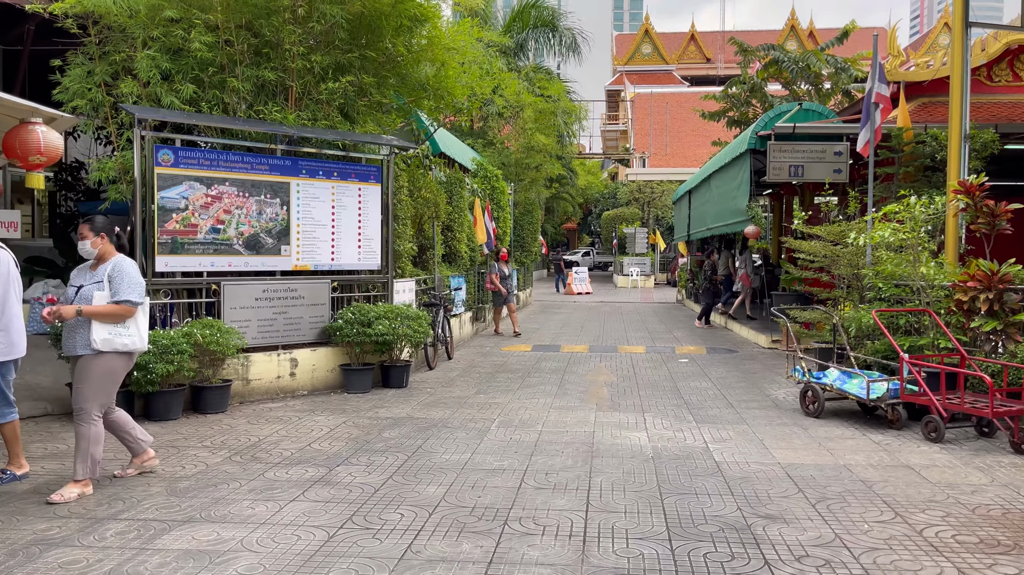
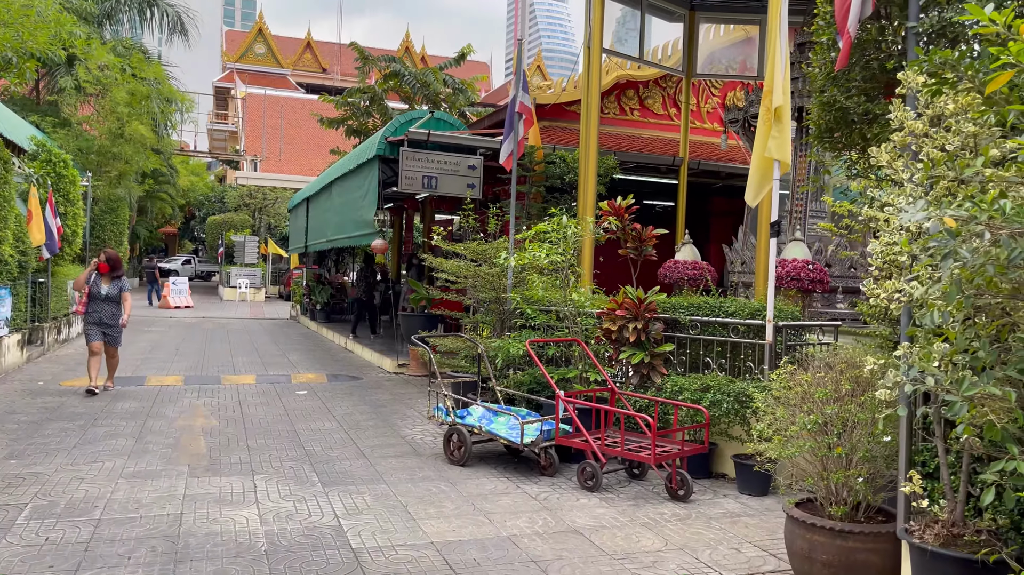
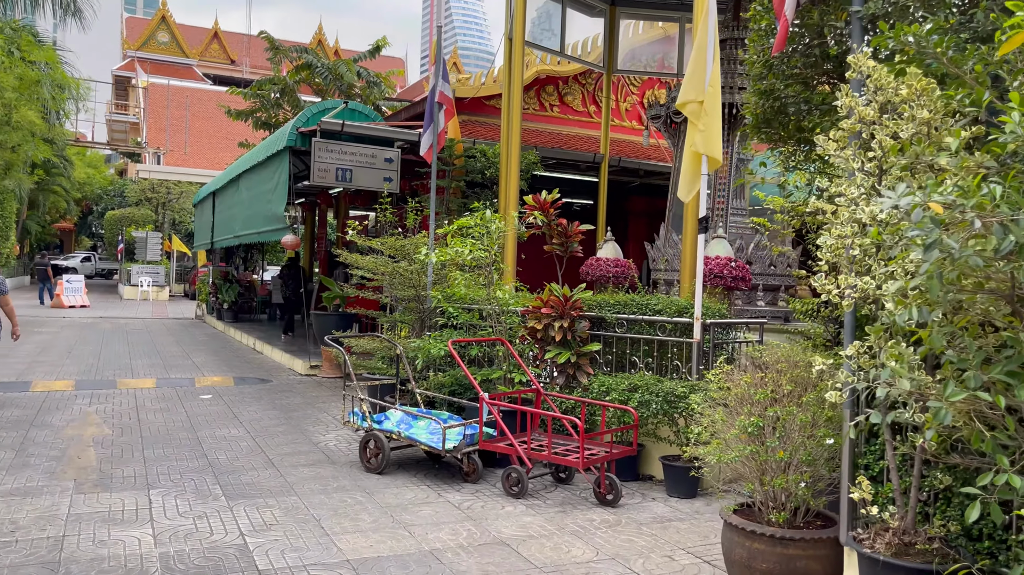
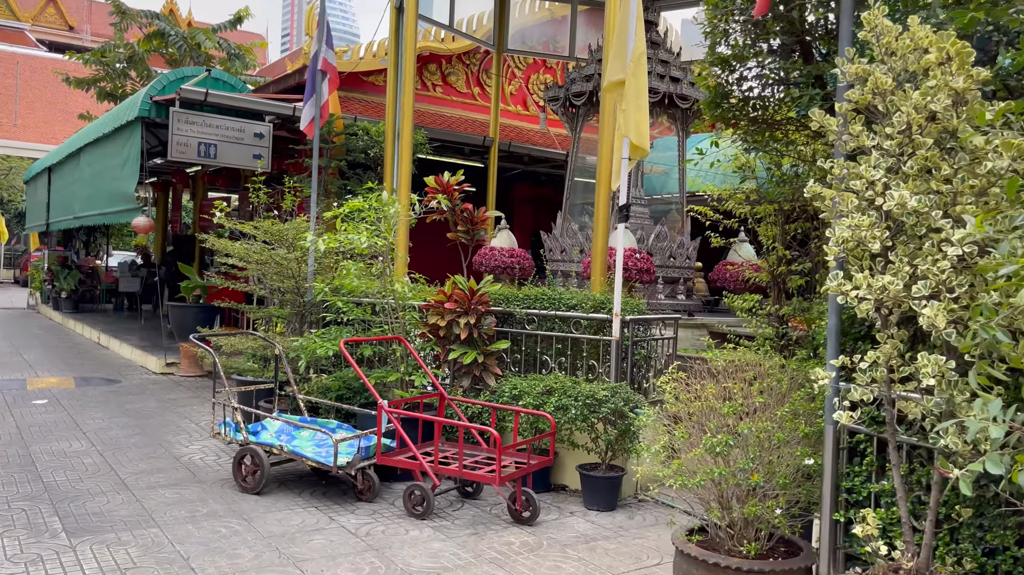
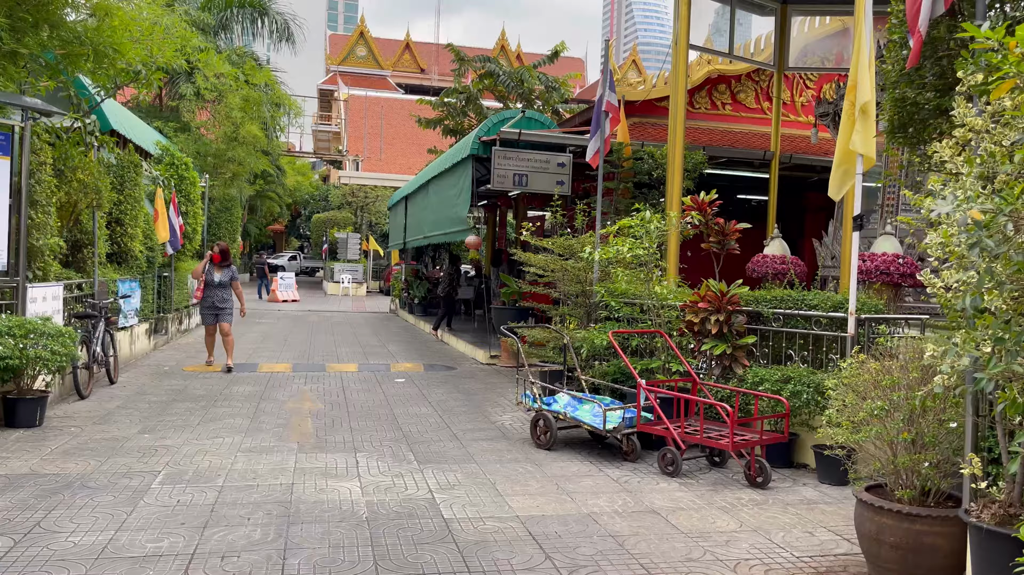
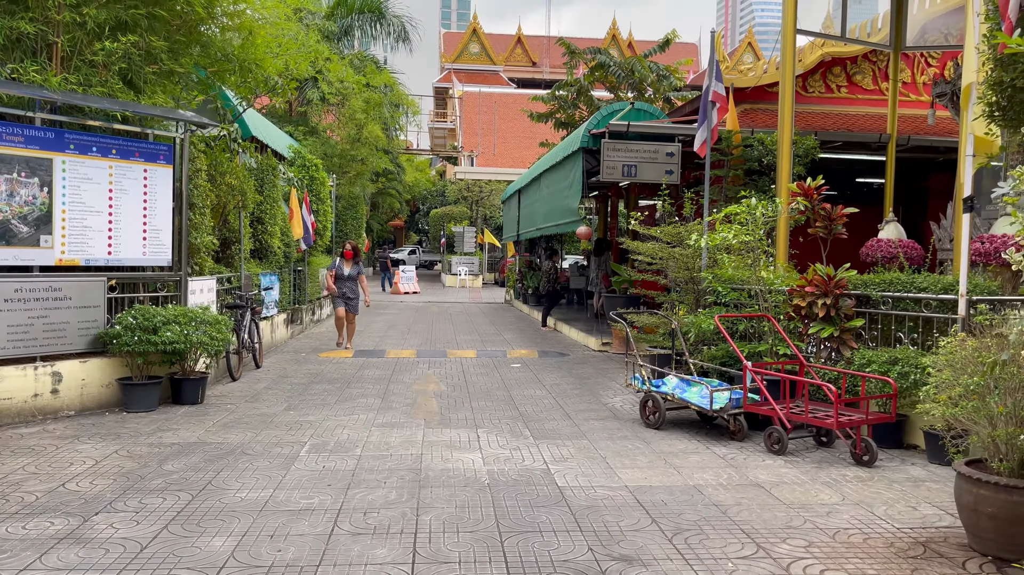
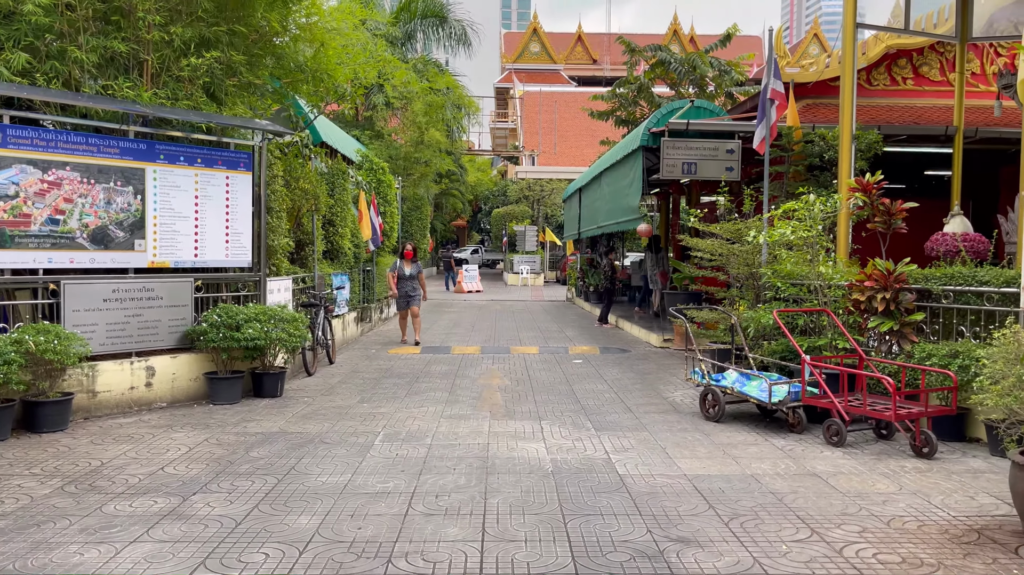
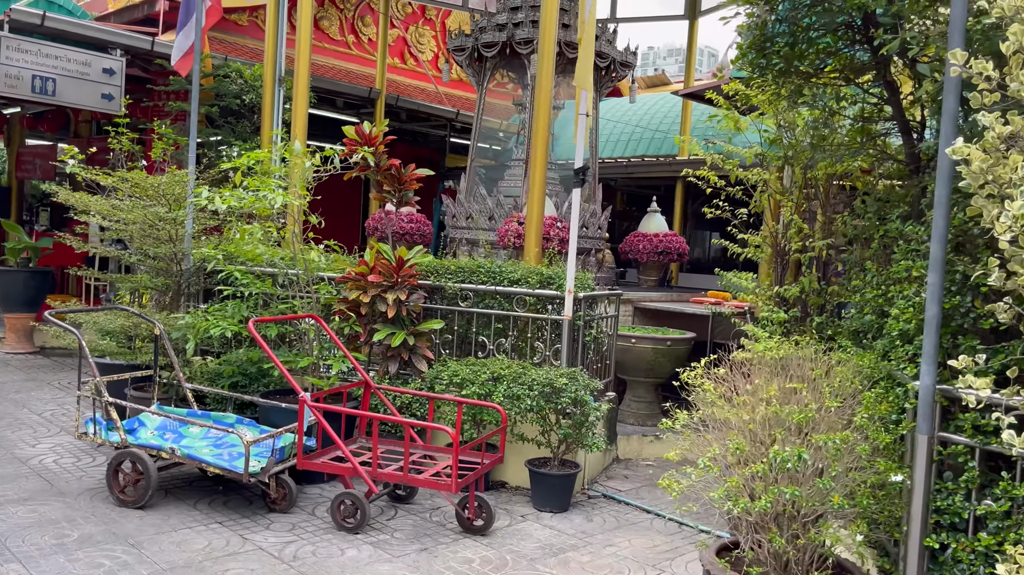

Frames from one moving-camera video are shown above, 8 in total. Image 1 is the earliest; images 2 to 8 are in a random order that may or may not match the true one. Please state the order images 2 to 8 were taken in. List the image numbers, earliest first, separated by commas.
7, 6, 5, 2, 3, 4, 8
